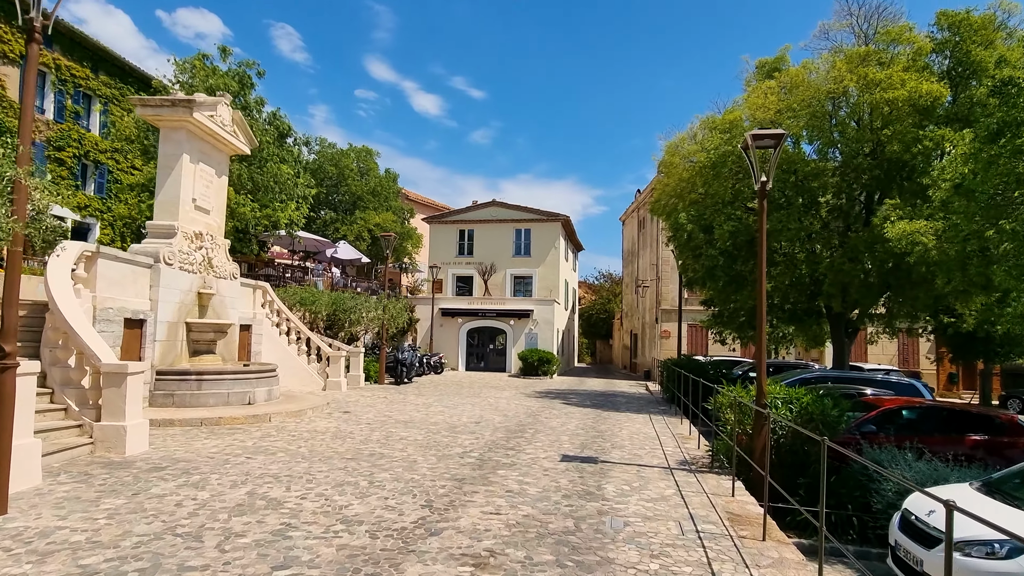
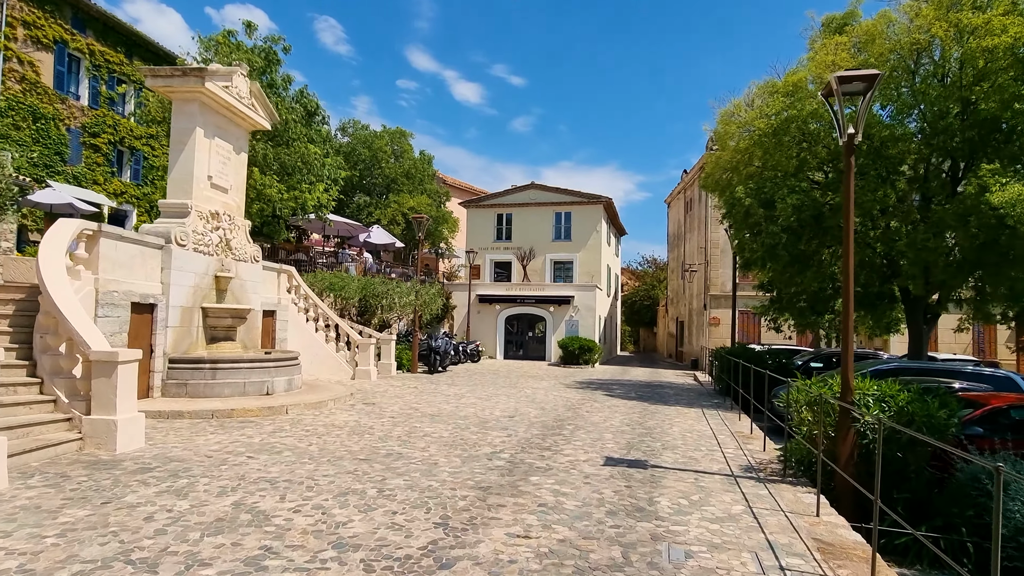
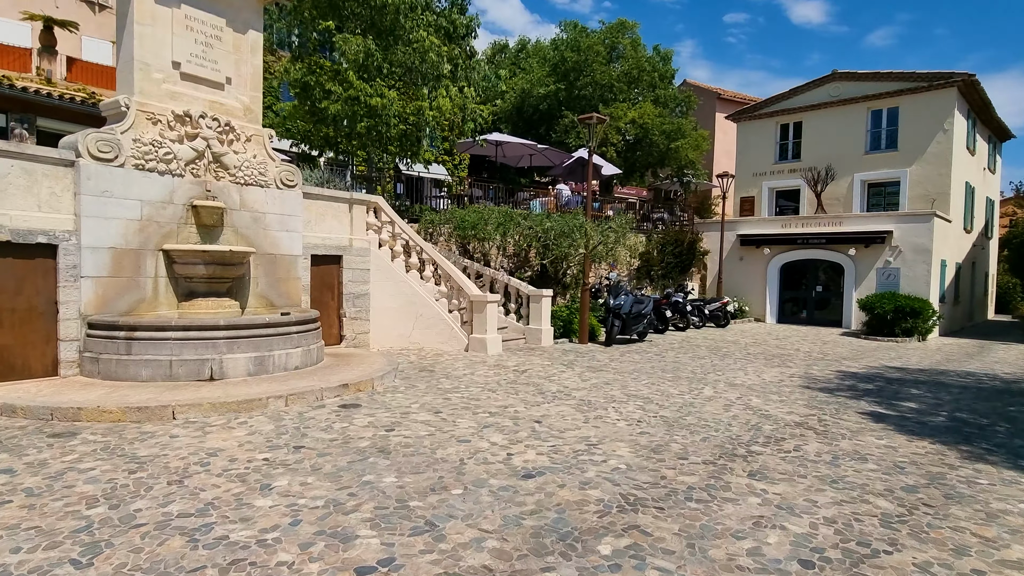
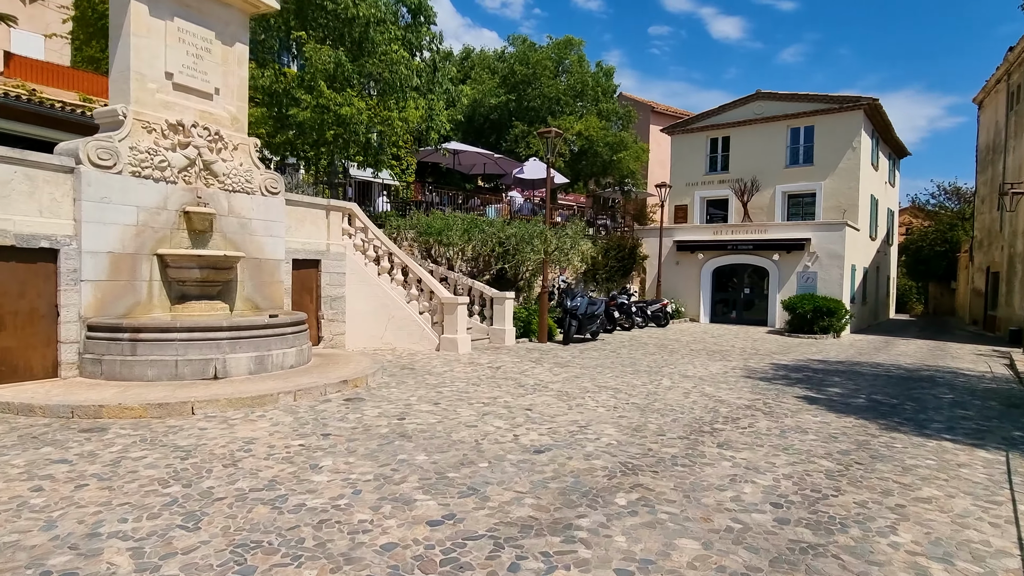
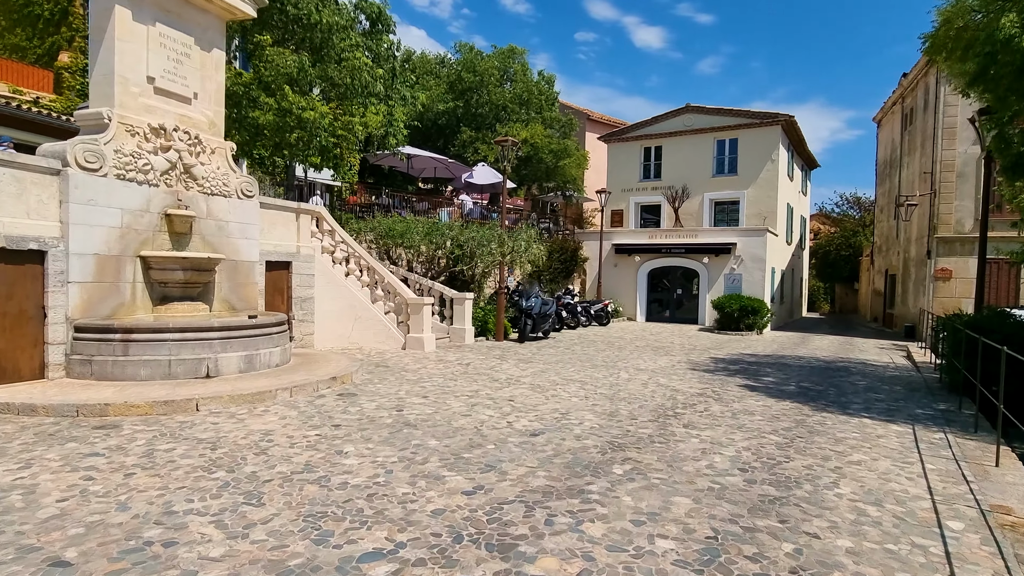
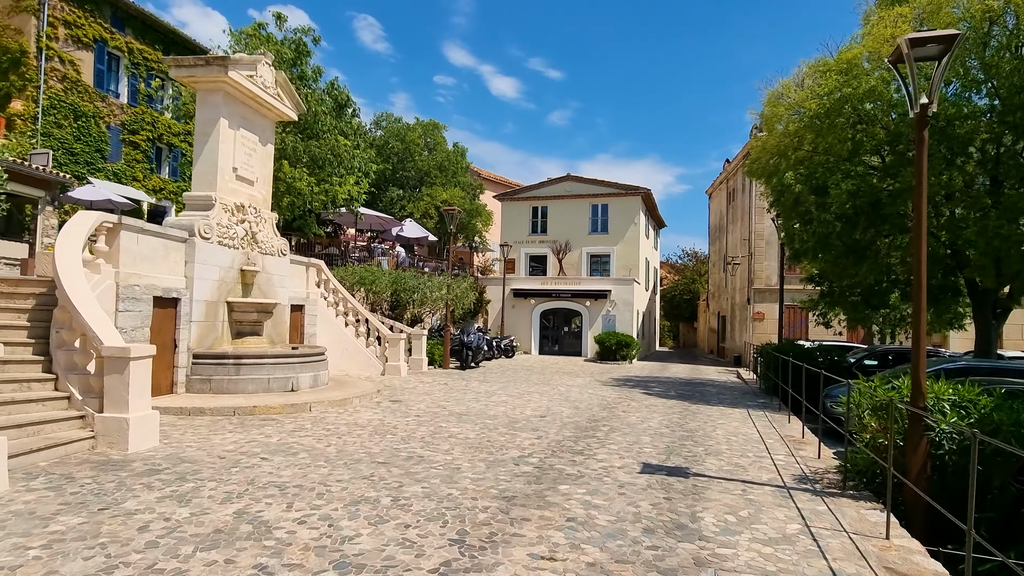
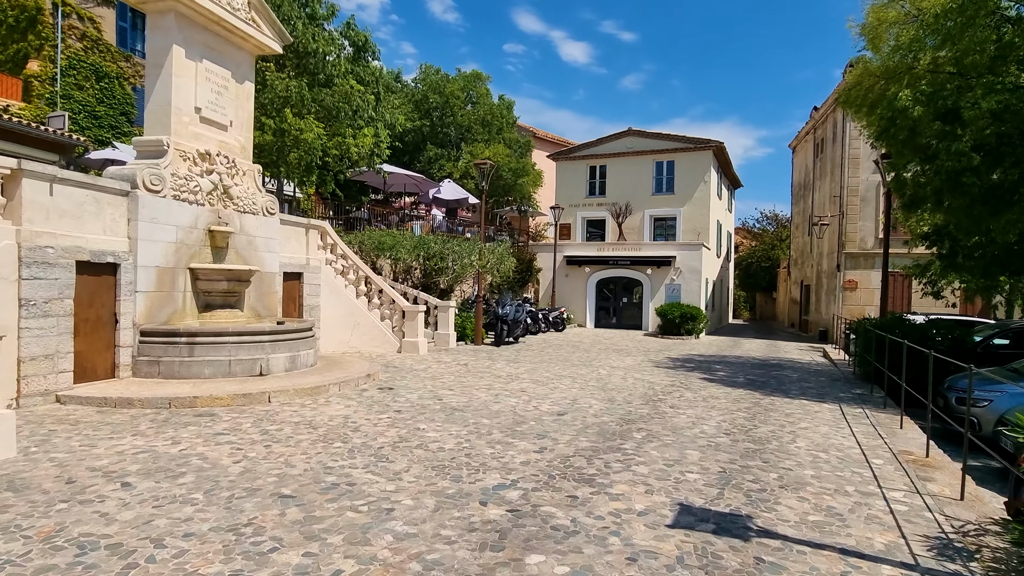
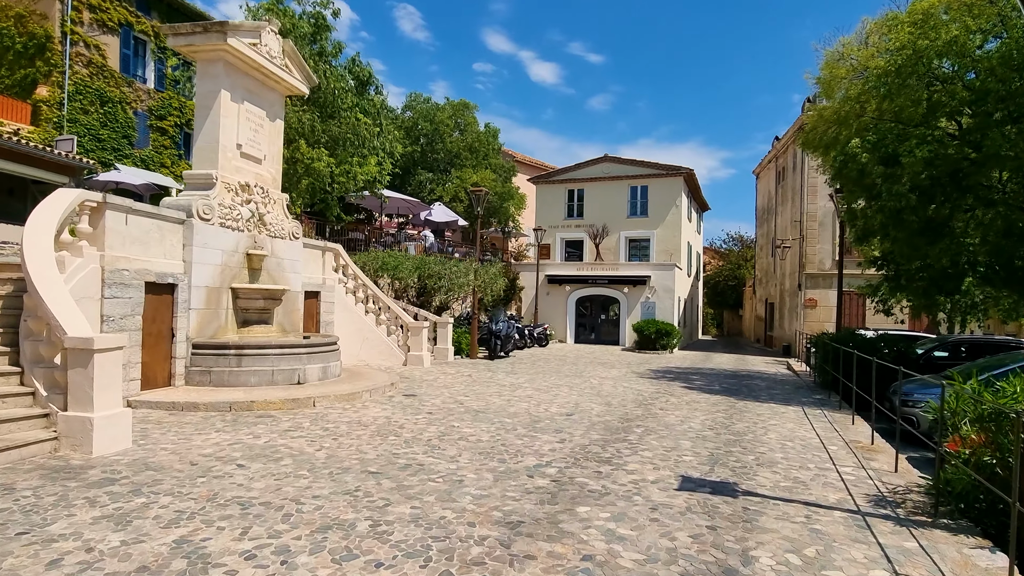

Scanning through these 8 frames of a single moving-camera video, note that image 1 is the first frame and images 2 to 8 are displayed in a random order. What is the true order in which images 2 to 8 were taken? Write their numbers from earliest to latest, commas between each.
2, 6, 8, 7, 5, 4, 3
